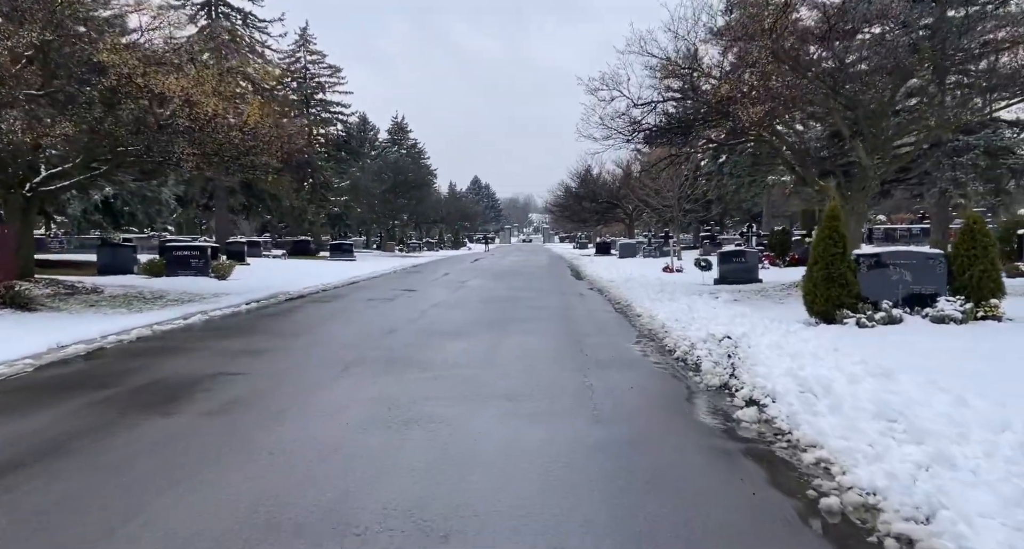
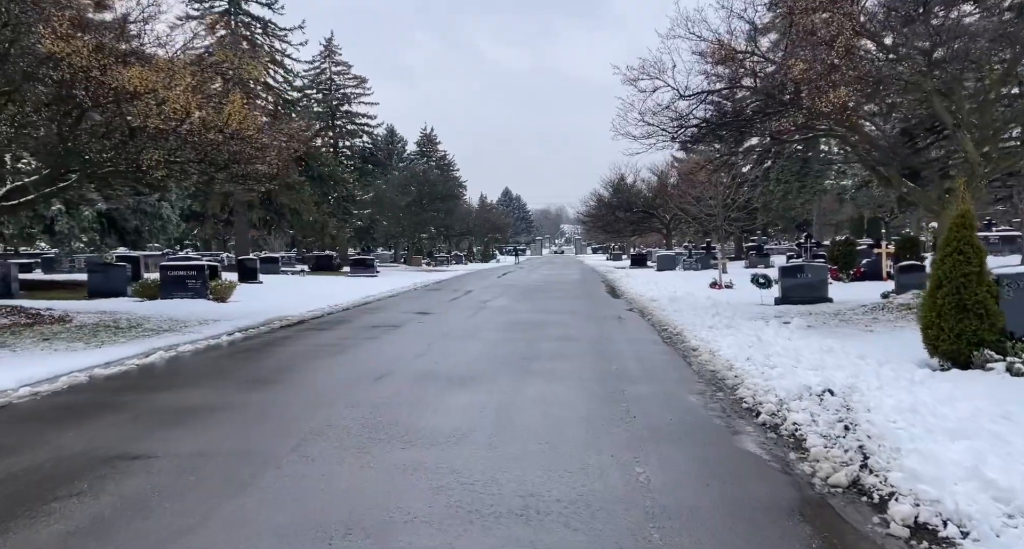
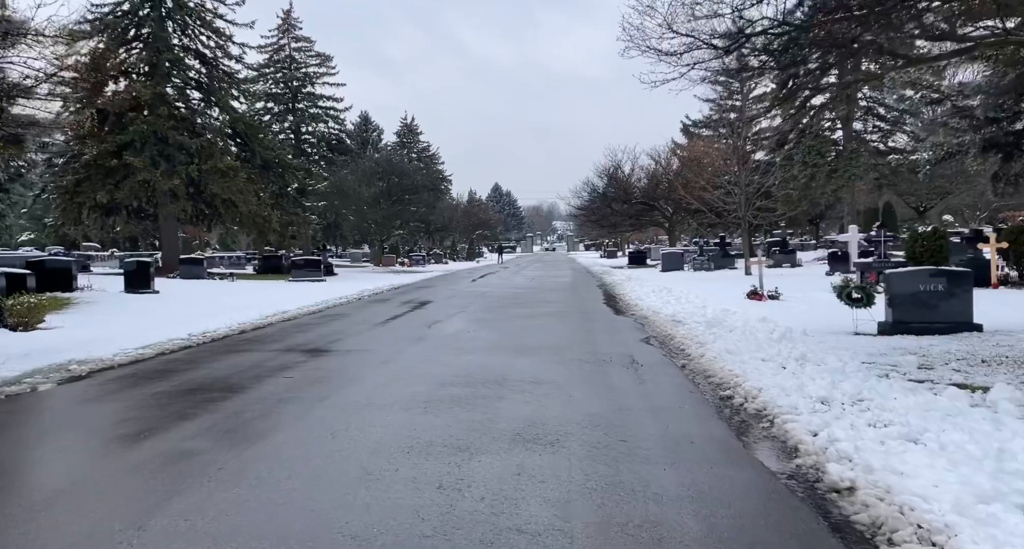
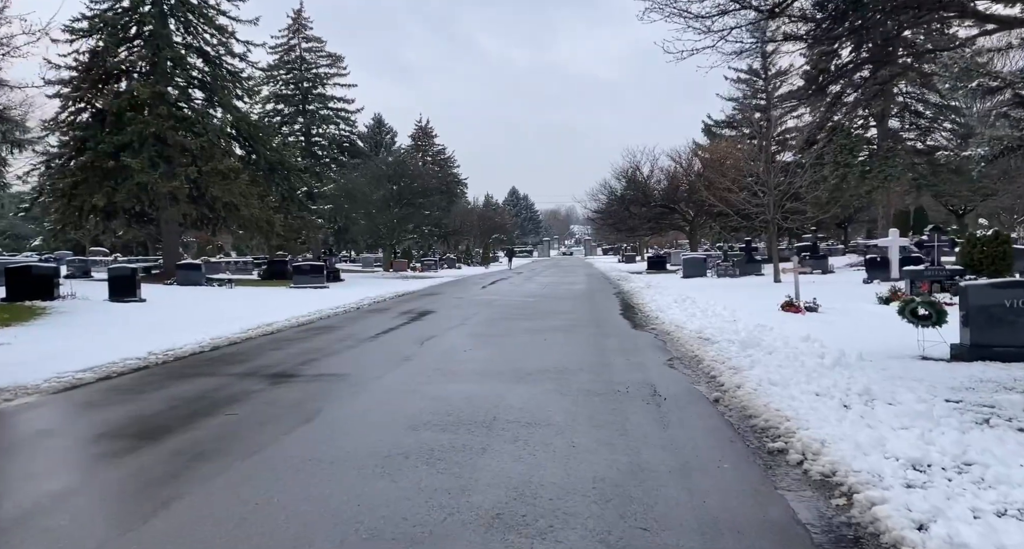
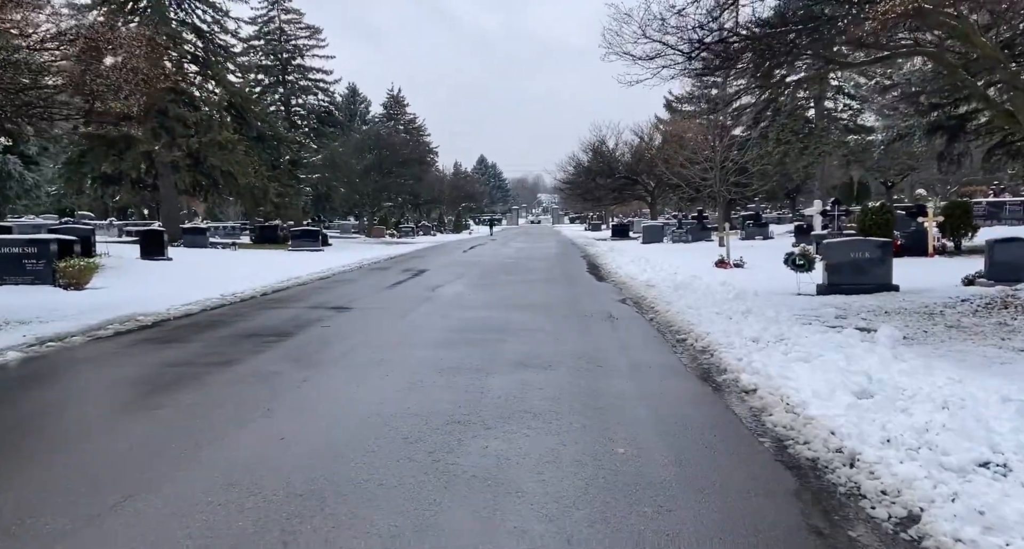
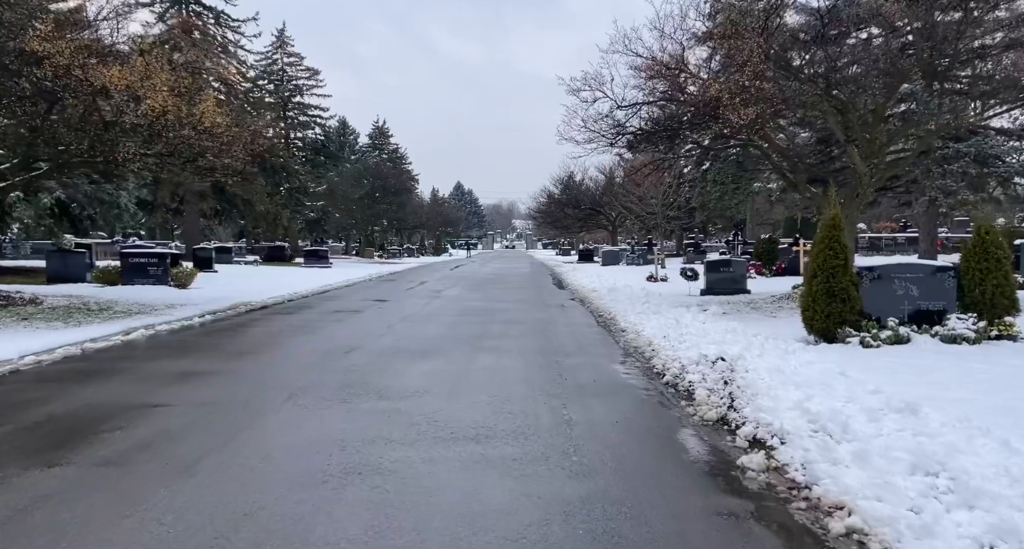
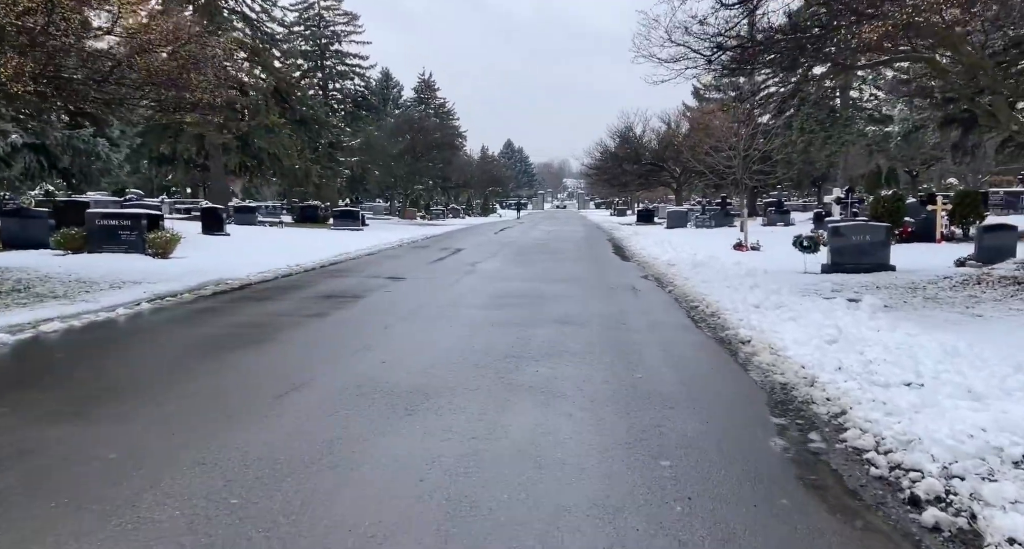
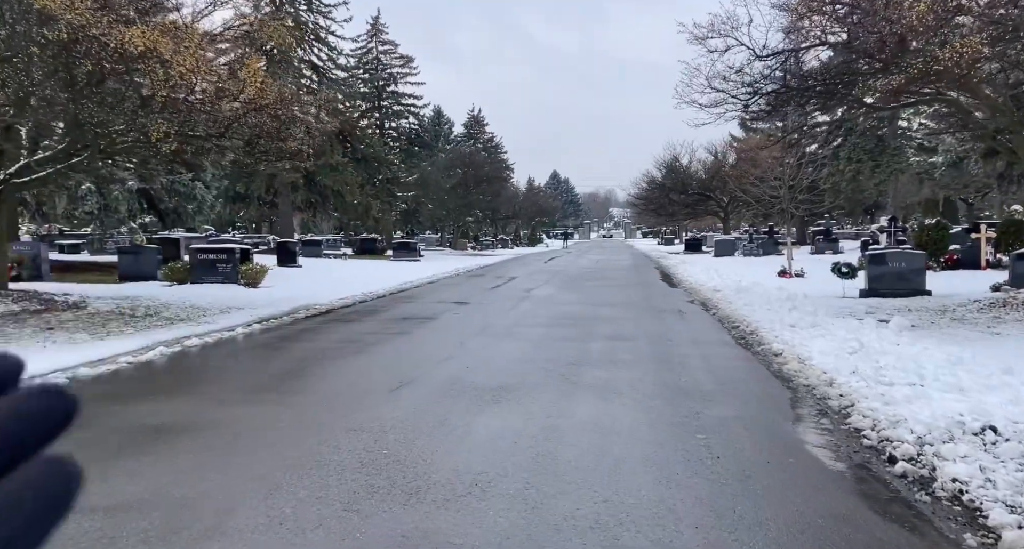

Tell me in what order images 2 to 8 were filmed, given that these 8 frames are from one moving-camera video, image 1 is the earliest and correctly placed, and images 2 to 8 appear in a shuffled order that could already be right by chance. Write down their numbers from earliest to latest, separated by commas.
6, 2, 8, 7, 5, 3, 4
